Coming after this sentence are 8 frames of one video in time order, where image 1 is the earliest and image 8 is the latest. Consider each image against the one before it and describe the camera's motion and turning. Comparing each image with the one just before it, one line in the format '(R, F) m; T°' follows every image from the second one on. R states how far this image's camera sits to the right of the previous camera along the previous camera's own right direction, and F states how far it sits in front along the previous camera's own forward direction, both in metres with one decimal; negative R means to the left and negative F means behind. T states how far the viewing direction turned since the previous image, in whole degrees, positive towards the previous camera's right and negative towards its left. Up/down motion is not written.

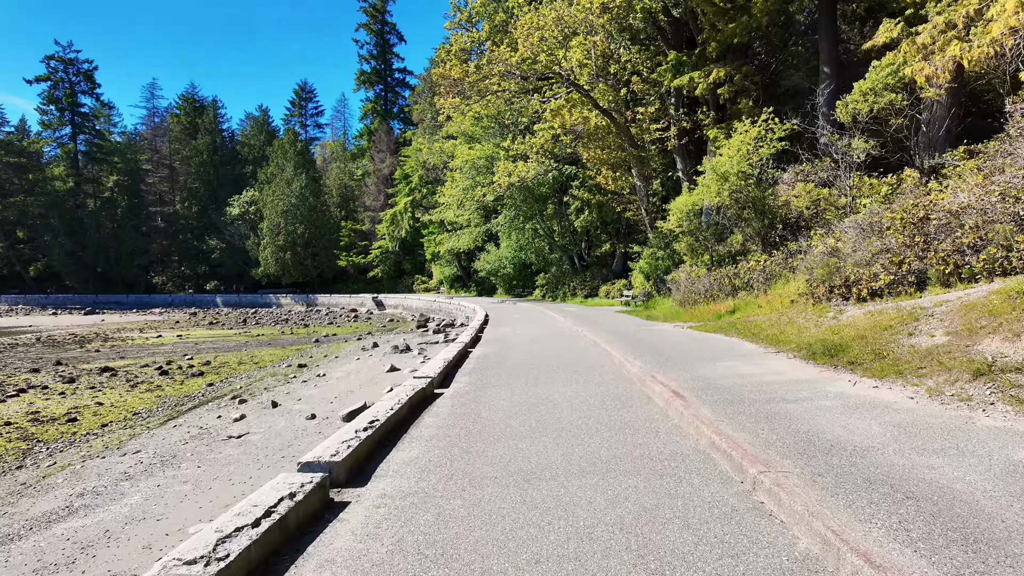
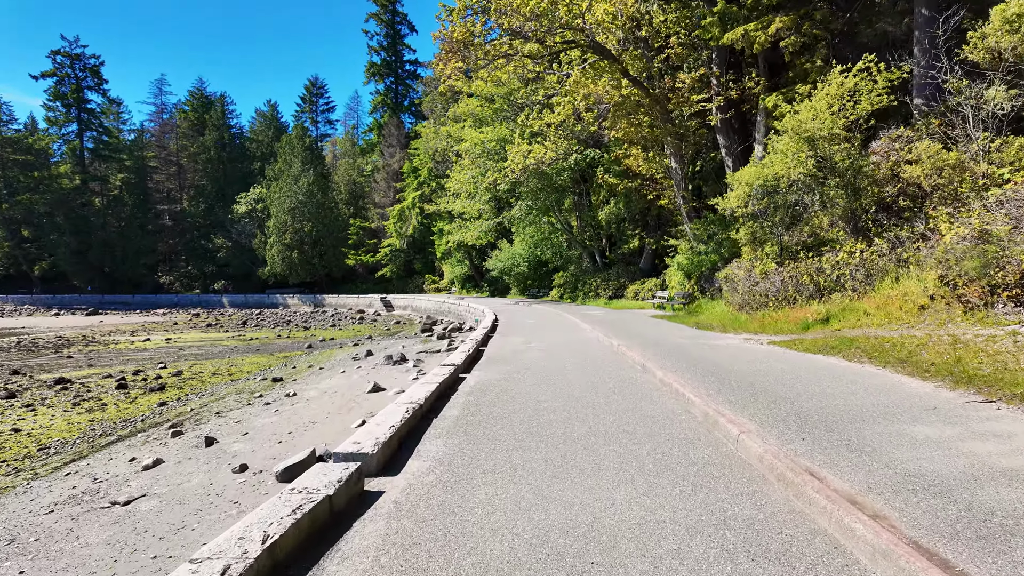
(+0.1, +3.2) m; -2°
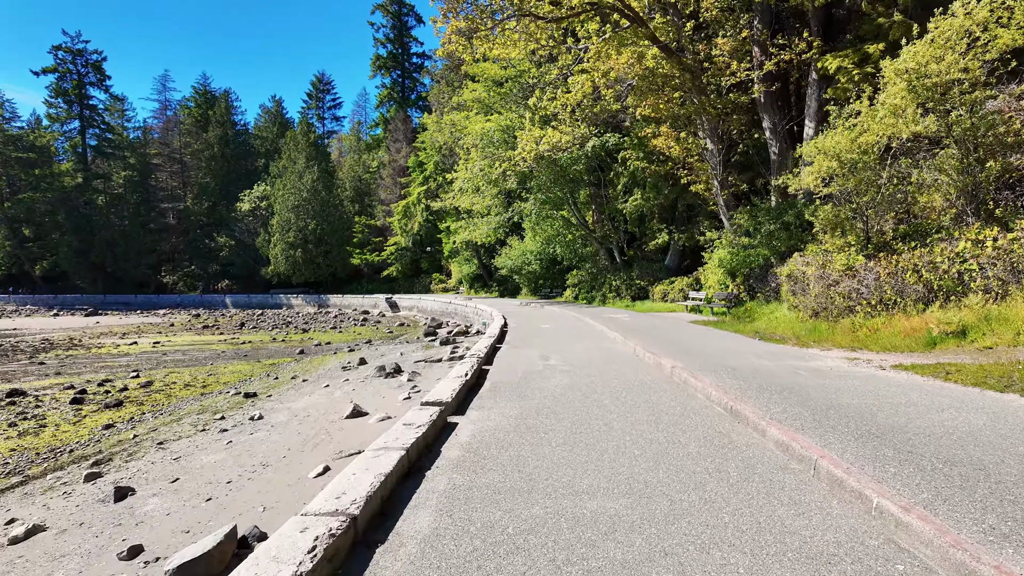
(0.0, +2.5) m; -1°
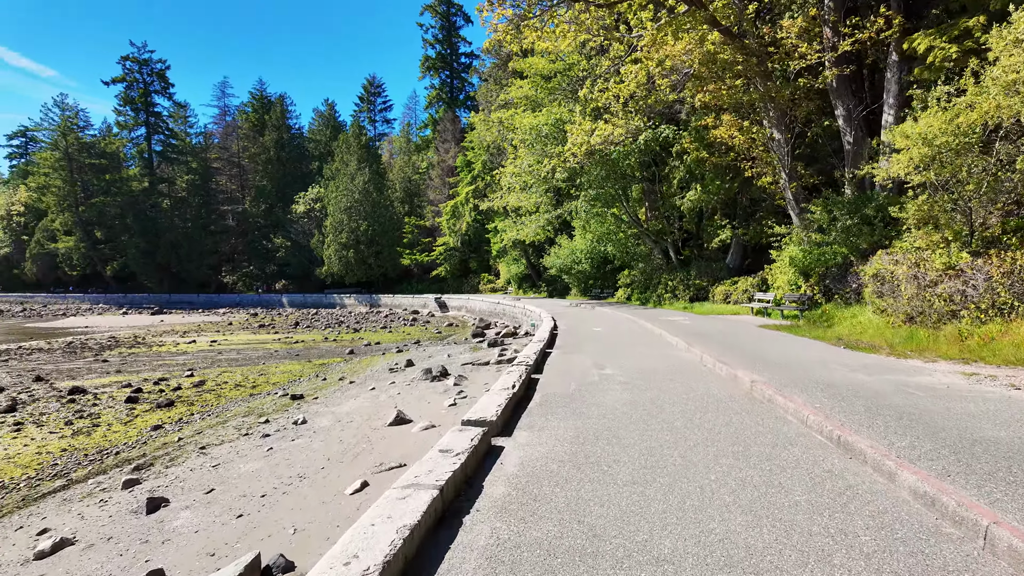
(0.0, +0.7) m; -5°
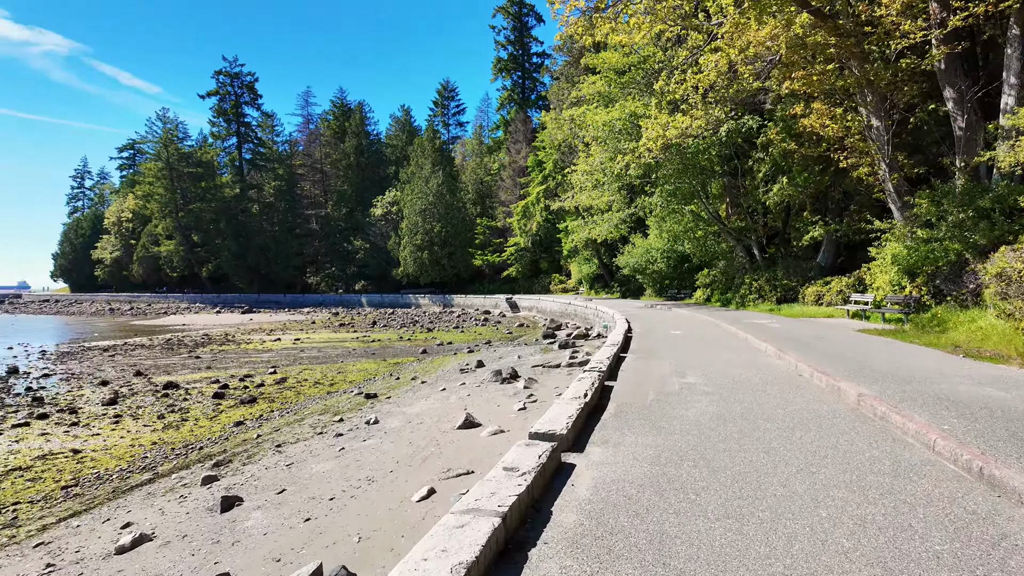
(0.0, +0.4) m; -7°
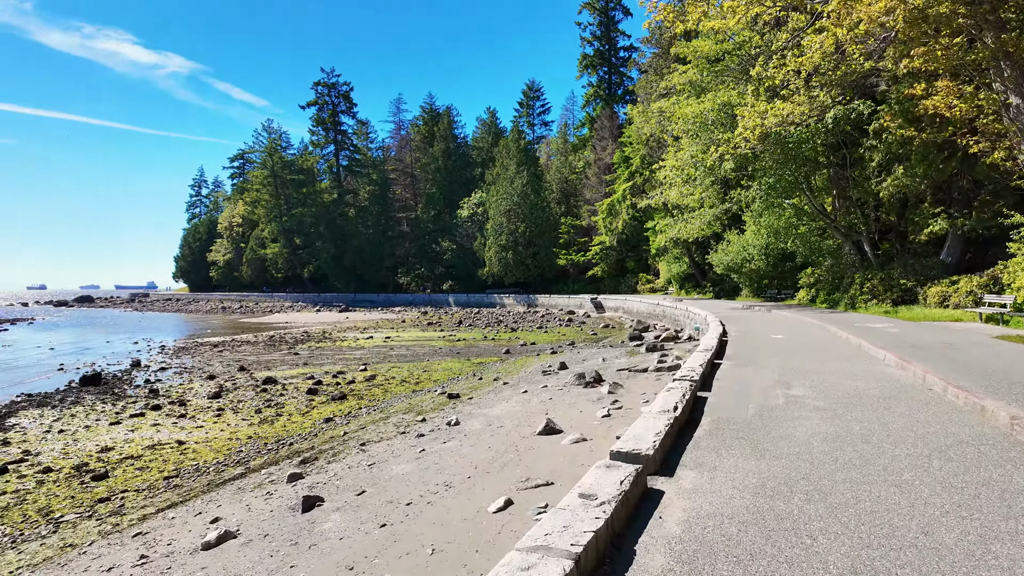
(0.0, +0.4) m; -8°
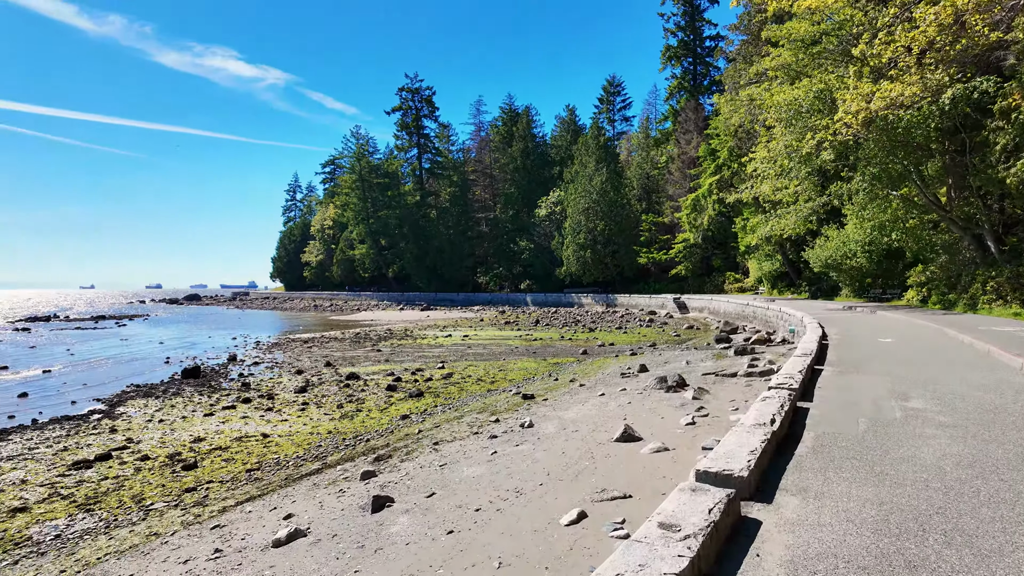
(+0.1, +0.4) m; -8°
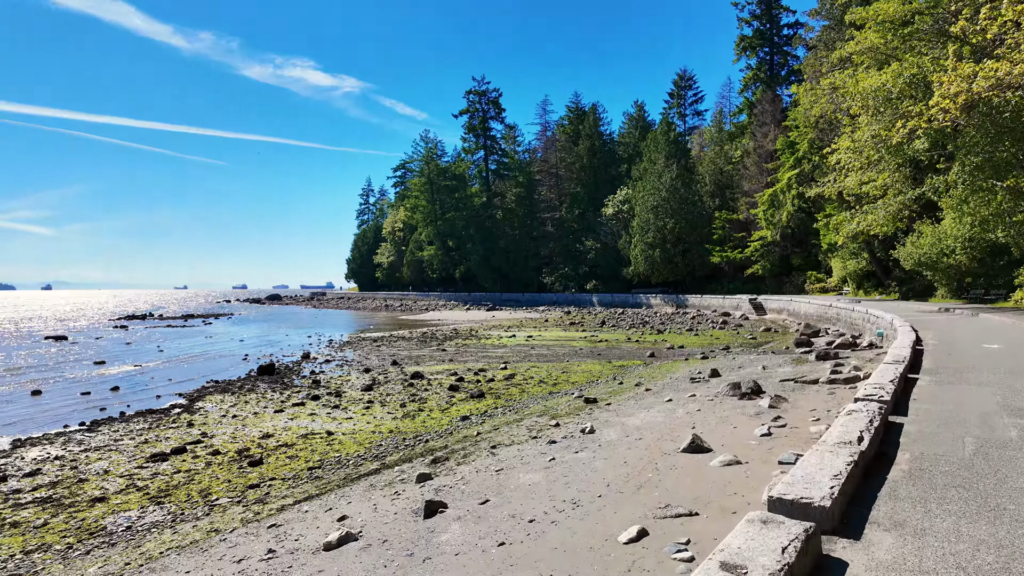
(+0.1, +0.3) m; -7°
